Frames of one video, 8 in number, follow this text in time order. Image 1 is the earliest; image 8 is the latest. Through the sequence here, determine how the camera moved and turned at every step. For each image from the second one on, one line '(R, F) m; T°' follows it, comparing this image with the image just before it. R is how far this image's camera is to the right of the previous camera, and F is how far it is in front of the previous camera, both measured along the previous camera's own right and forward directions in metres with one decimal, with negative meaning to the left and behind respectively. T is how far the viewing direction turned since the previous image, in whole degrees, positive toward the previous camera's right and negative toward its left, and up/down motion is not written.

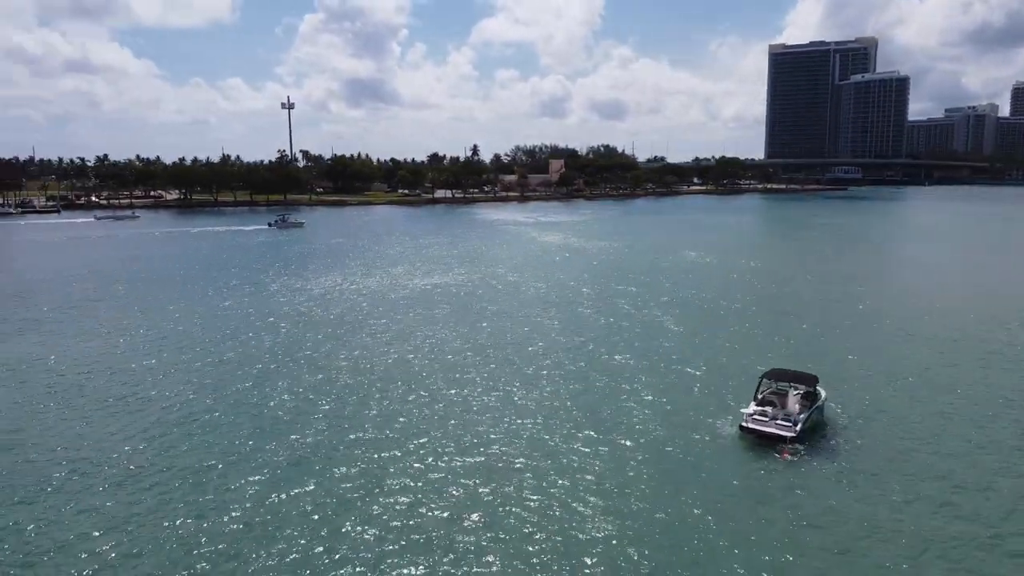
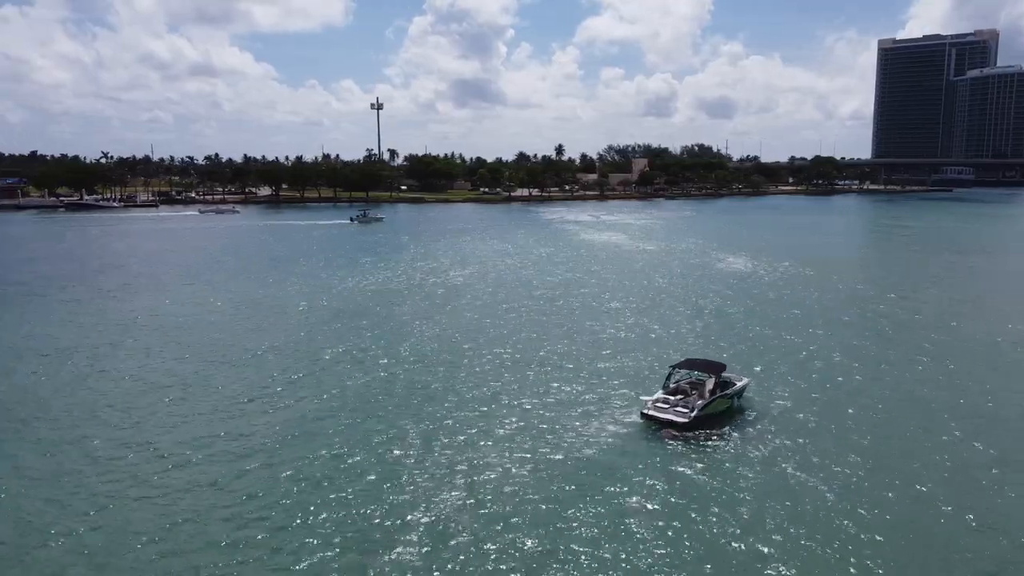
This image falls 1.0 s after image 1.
(+5.2, -0.7) m; -7°
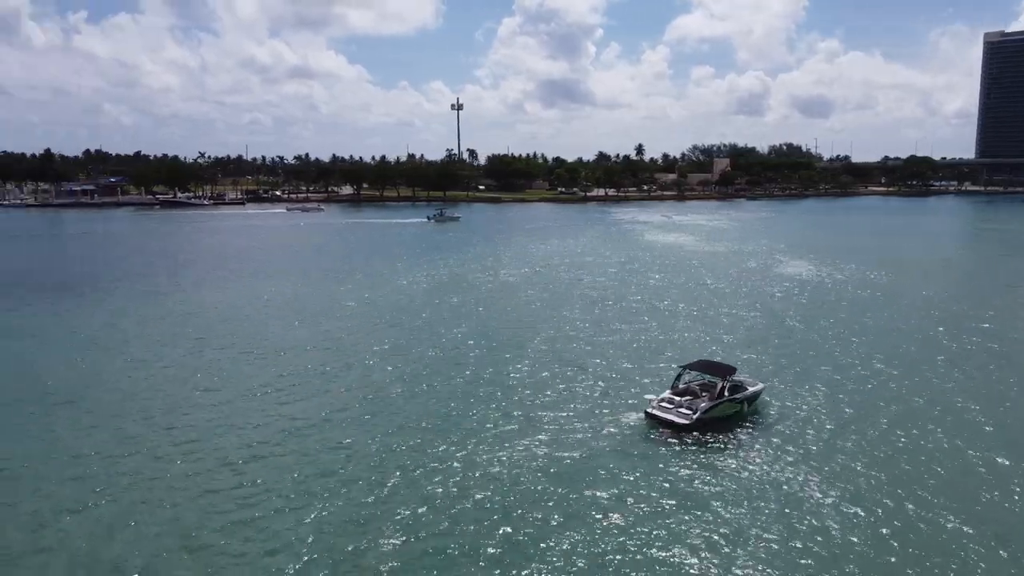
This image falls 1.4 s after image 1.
(+2.1, -0.1) m; -6°
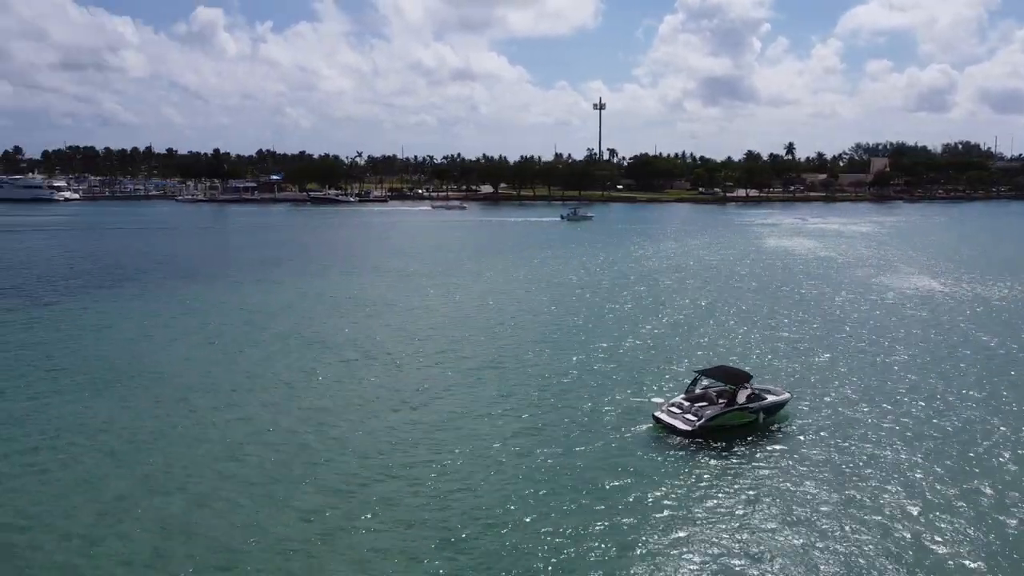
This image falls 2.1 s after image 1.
(+3.8, +0.1) m; -11°
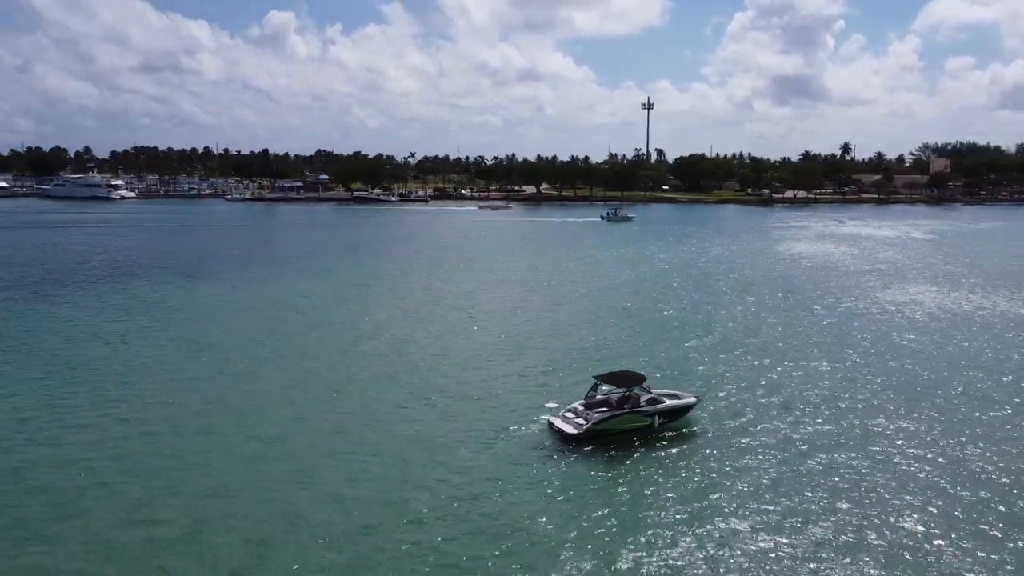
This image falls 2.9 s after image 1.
(+4.4, +0.3) m; -4°
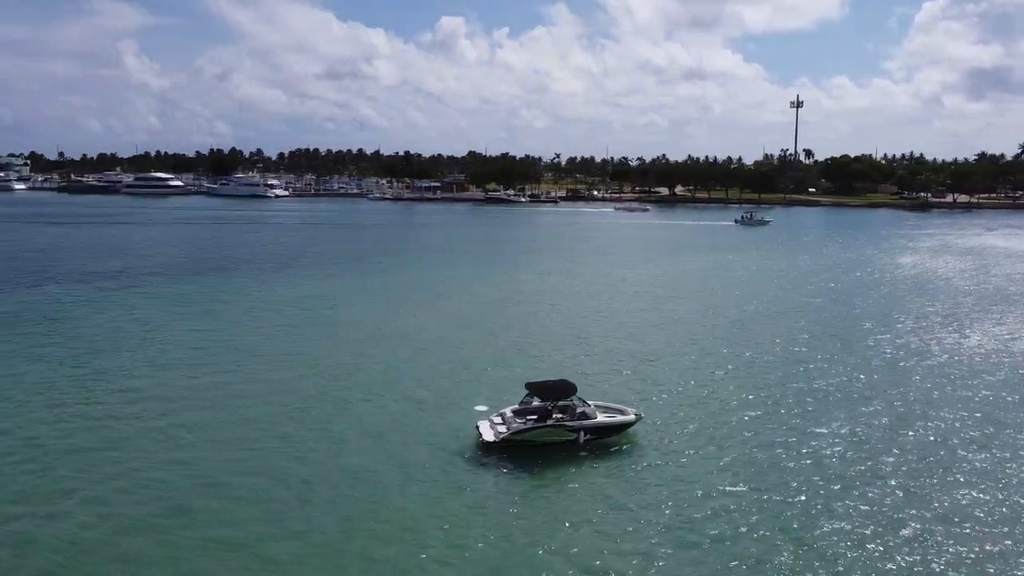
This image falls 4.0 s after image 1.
(+5.6, +0.9) m; -11°
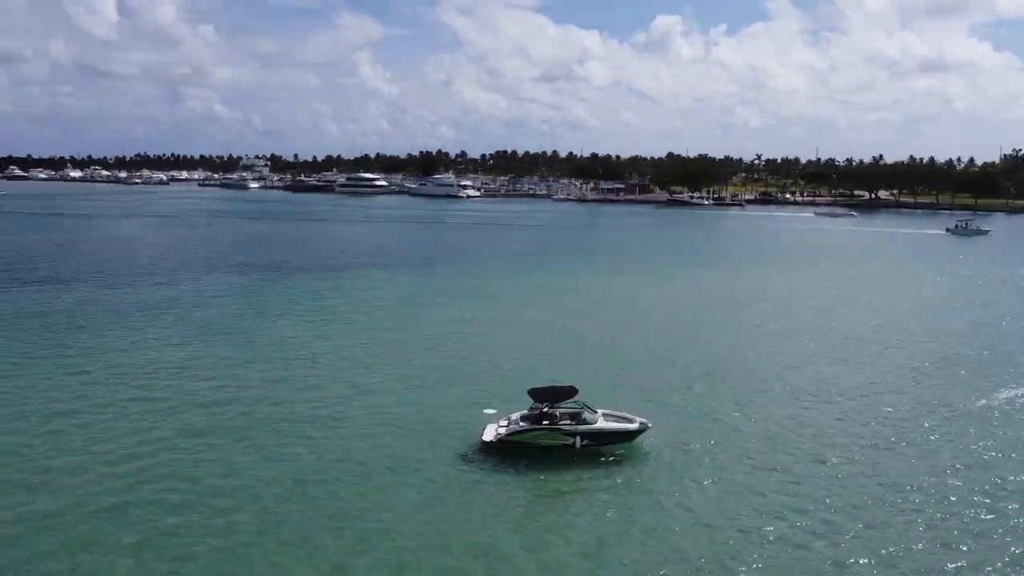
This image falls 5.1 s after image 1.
(+4.7, +0.2) m; -14°
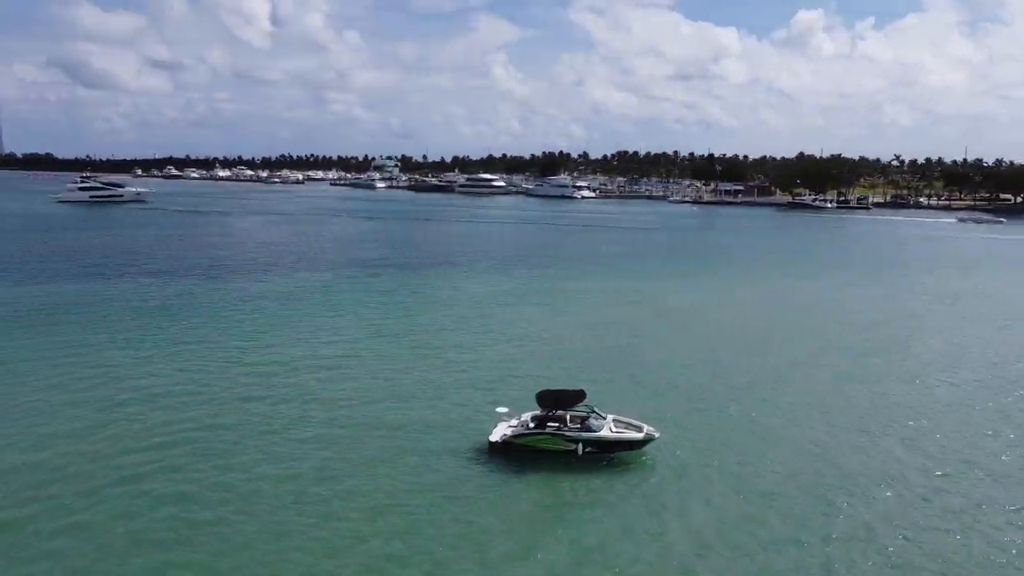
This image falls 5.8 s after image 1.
(+2.9, -0.1) m; -9°
